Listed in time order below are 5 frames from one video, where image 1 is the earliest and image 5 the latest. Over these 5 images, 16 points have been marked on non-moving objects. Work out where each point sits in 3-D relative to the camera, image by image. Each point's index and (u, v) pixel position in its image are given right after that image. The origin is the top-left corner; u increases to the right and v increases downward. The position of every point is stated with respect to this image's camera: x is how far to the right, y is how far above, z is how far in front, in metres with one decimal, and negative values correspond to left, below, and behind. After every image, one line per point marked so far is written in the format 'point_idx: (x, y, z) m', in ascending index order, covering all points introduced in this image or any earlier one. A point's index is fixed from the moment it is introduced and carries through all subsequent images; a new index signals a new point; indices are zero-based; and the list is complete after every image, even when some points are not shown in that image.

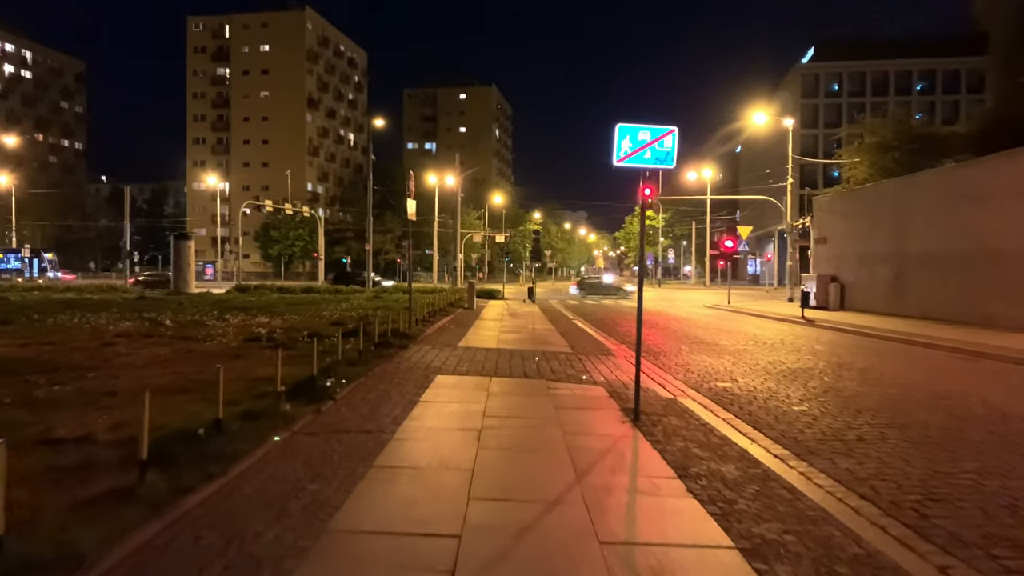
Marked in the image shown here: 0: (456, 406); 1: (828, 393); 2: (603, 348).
0: (-0.6, -1.4, +9.1) m
1: (+4.6, -1.5, +11.7) m
2: (+2.0, -1.3, +17.3) m
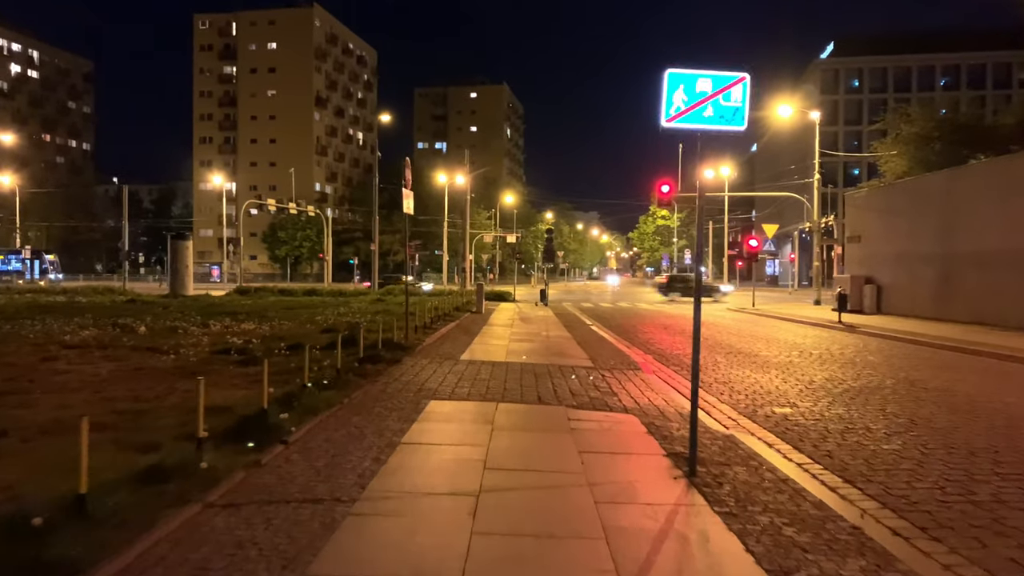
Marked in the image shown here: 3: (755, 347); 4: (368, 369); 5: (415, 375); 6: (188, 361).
0: (-0.6, -1.4, +6.9) m
1: (+4.8, -1.6, +9.4) m
2: (+2.2, -1.4, +15.0) m
3: (+5.6, -1.4, +18.7) m
4: (-2.0, -1.1, +11.3) m
5: (-1.3, -1.2, +11.4) m
6: (-5.0, -1.1, +12.4) m
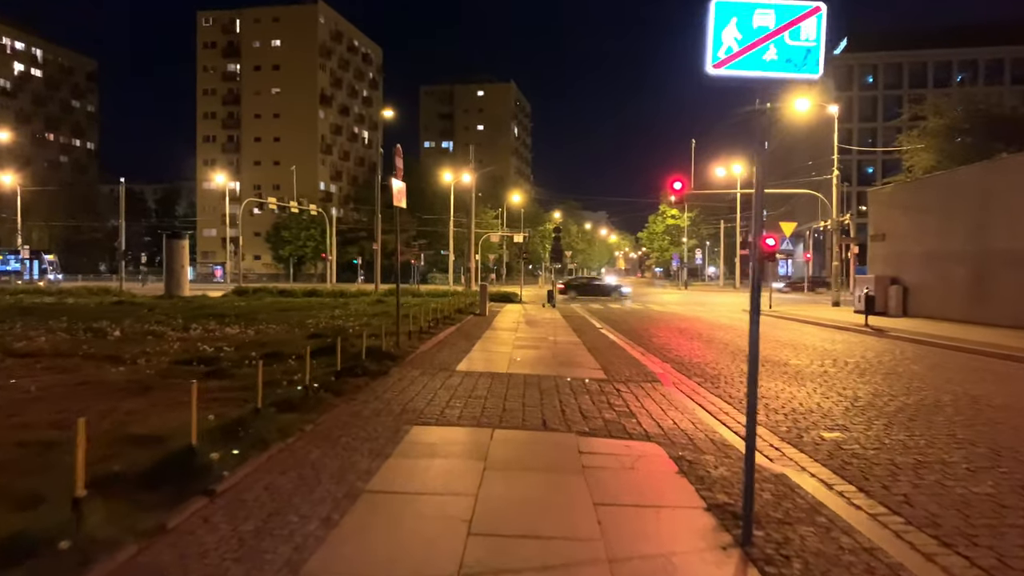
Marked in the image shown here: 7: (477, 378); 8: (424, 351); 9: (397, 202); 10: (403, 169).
0: (-0.6, -1.4, +5.3) m
1: (+4.8, -1.6, +7.7) m
2: (+2.2, -1.4, +13.4) m
3: (+5.7, -1.4, +17.1) m
4: (-2.0, -1.2, +9.7) m
5: (-1.3, -1.3, +9.8) m
6: (-5.0, -1.1, +10.8) m
7: (-0.5, -1.3, +11.4) m
8: (-1.6, -1.1, +14.3) m
9: (-2.2, +1.7, +15.5) m
10: (-2.2, +2.4, +16.2) m
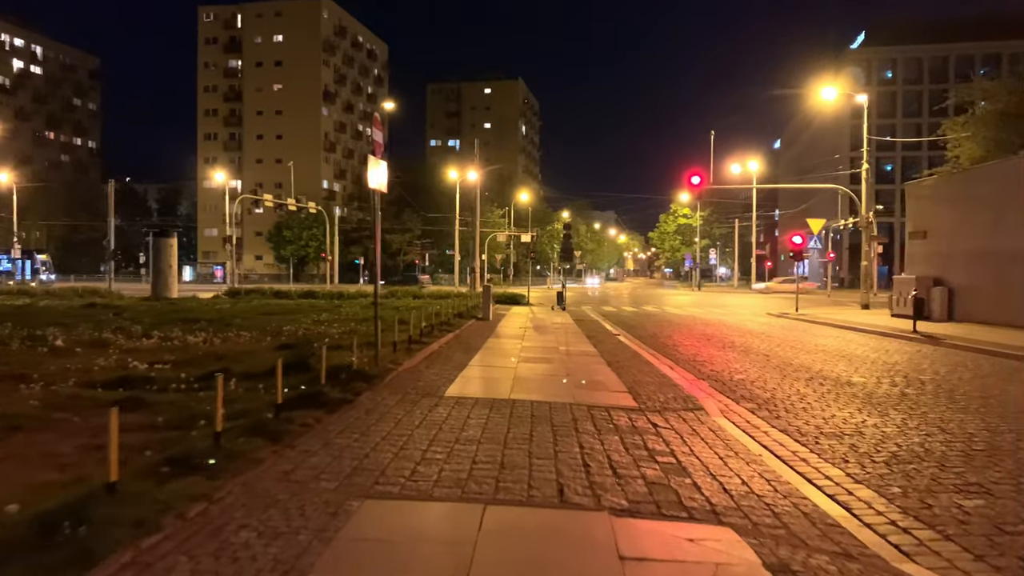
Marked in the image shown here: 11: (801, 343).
0: (-0.6, -1.5, +2.7) m
1: (+4.8, -1.6, +5.1) m
2: (+2.3, -1.5, +10.8) m
3: (+5.8, -1.4, +14.4) m
4: (-2.0, -1.2, +7.1) m
5: (-1.3, -1.3, +7.2) m
6: (-5.0, -1.2, +8.3) m
7: (-0.5, -1.3, +8.8) m
8: (-1.5, -1.2, +11.7) m
9: (-2.1, +1.6, +12.9) m
10: (-2.1, +2.4, +13.6) m
11: (+7.0, -1.3, +19.6) m
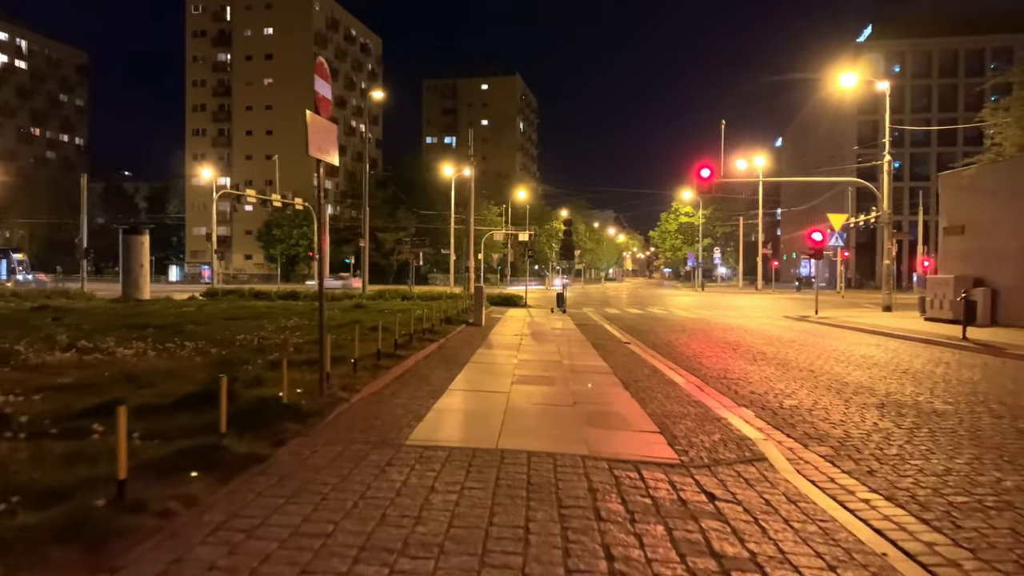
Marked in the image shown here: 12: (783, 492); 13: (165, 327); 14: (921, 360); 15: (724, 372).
0: (-0.7, -1.5, -0.1) m
1: (+4.7, -1.7, +2.3) m
2: (+2.2, -1.5, +8.0) m
3: (+5.7, -1.5, +11.6) m
4: (-2.1, -1.2, +4.3) m
5: (-1.4, -1.3, +4.4) m
6: (-5.0, -1.2, +5.5) m
7: (-0.5, -1.4, +6.0) m
8: (-1.6, -1.2, +8.9) m
9: (-2.2, +1.6, +10.1) m
10: (-2.2, +2.3, +10.8) m
11: (+6.9, -1.4, +16.9) m
12: (+2.1, -1.6, +6.2) m
13: (-8.3, -0.9, +19.1) m
14: (+8.1, -1.4, +15.7) m
15: (+3.8, -1.5, +14.2) m
